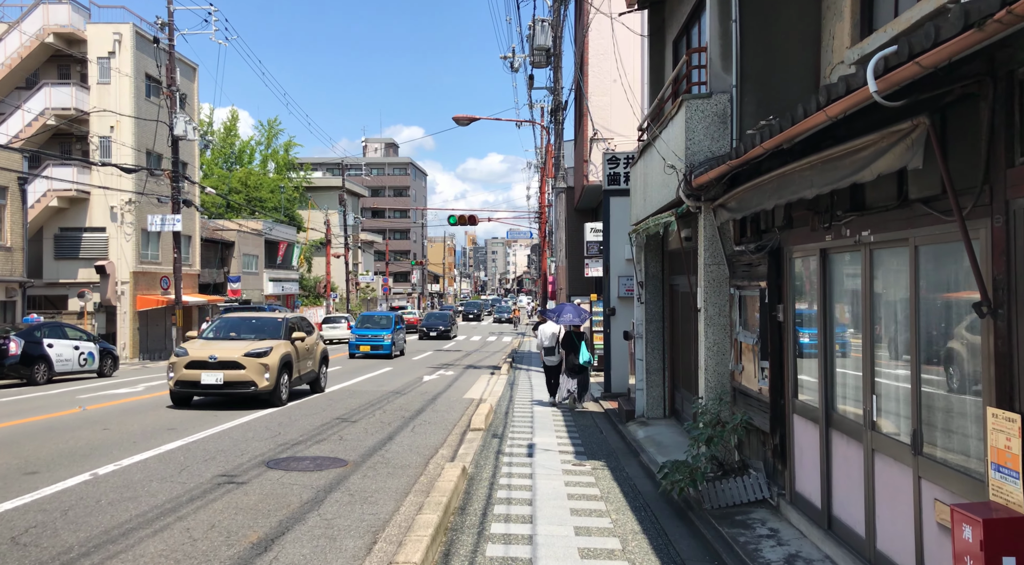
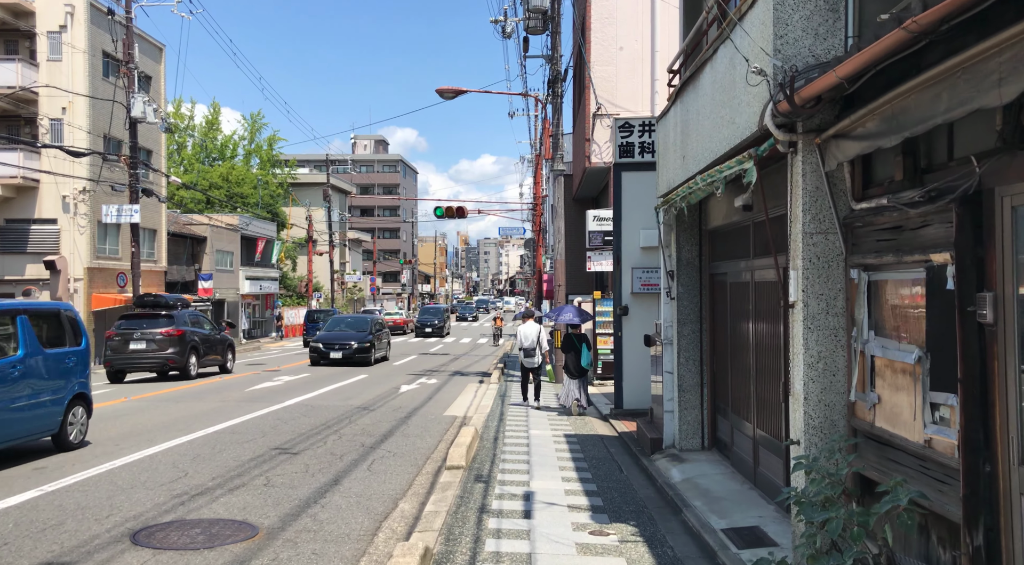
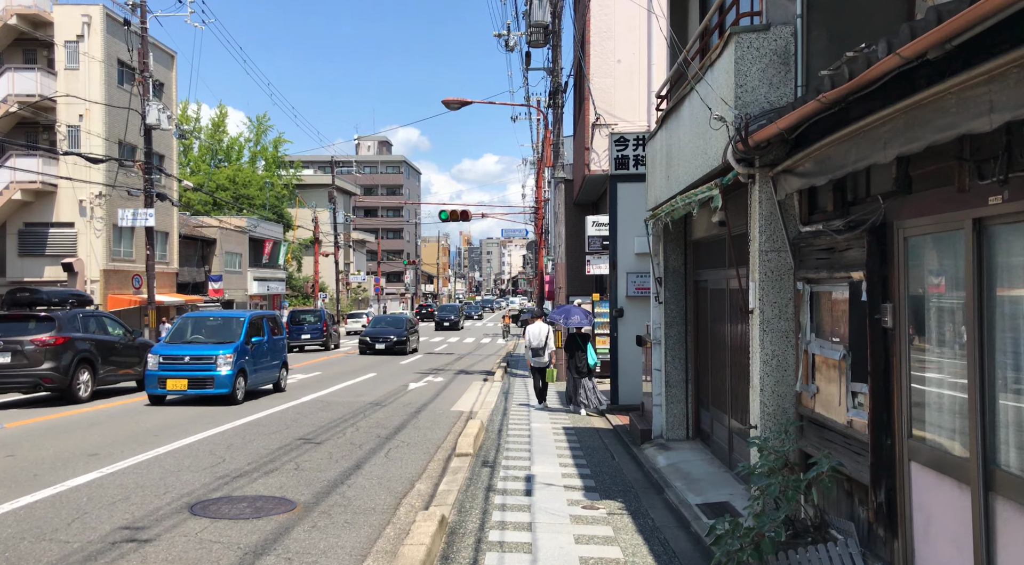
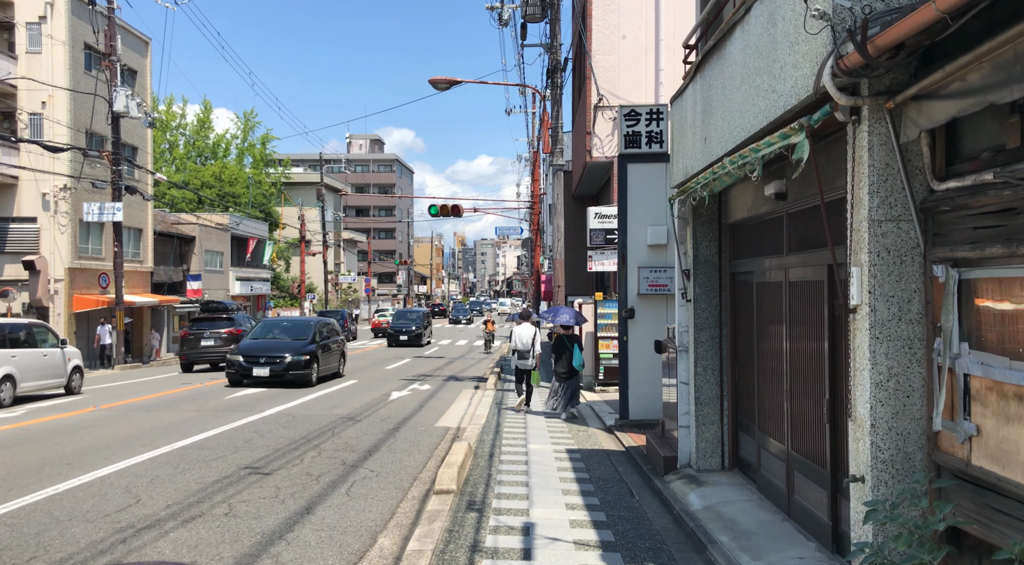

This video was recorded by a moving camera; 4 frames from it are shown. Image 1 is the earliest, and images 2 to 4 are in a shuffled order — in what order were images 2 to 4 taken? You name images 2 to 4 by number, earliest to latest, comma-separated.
3, 2, 4
